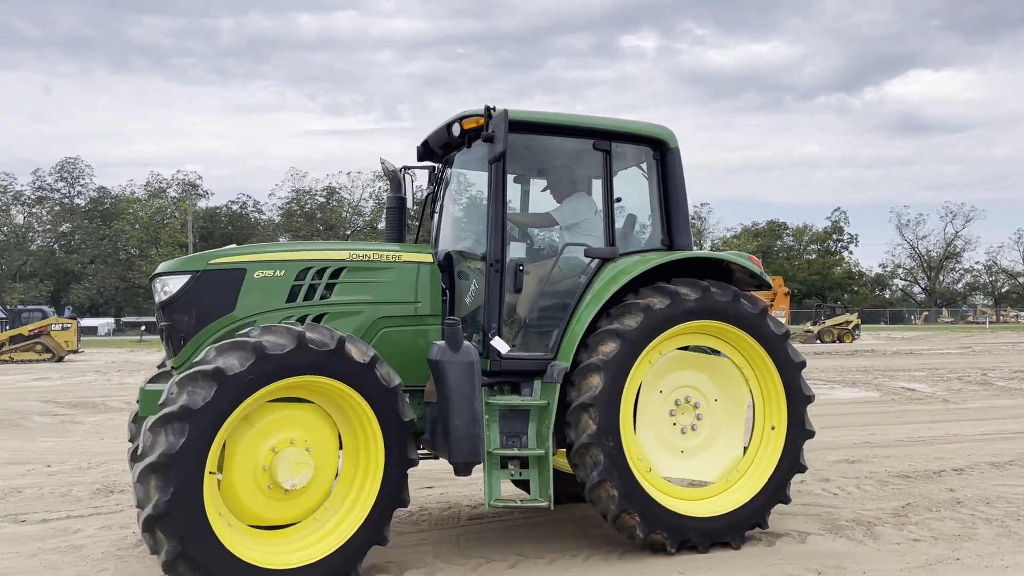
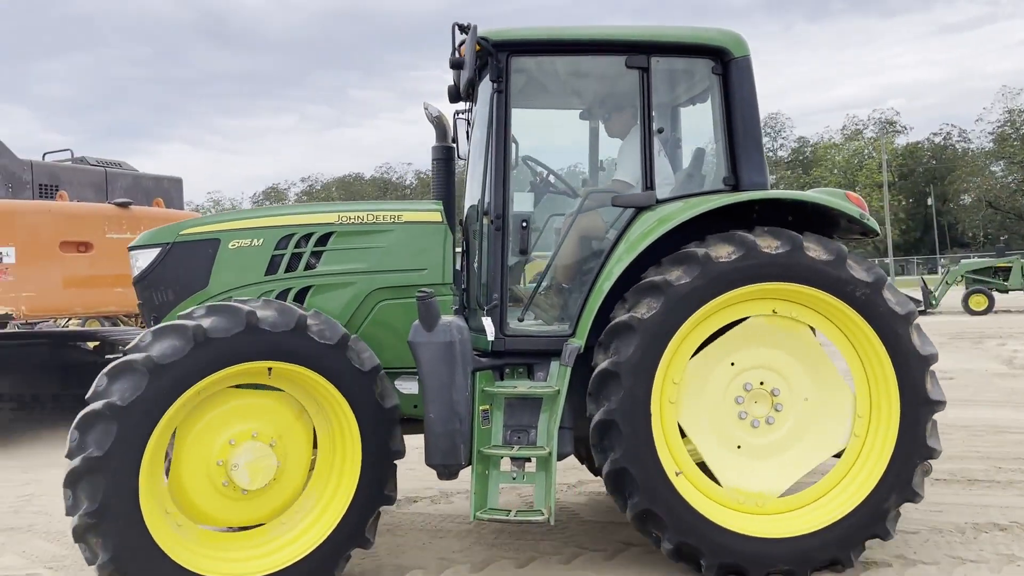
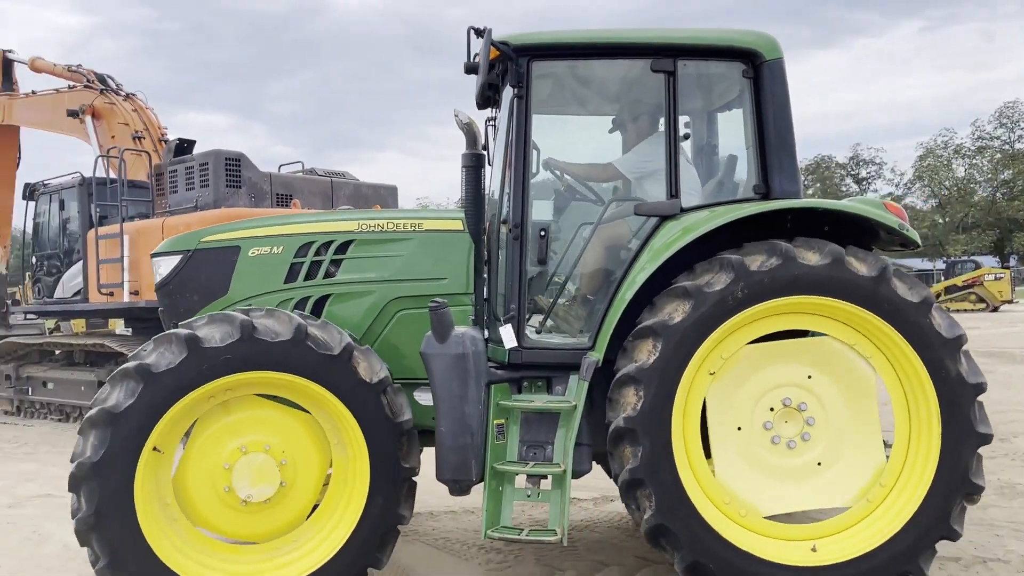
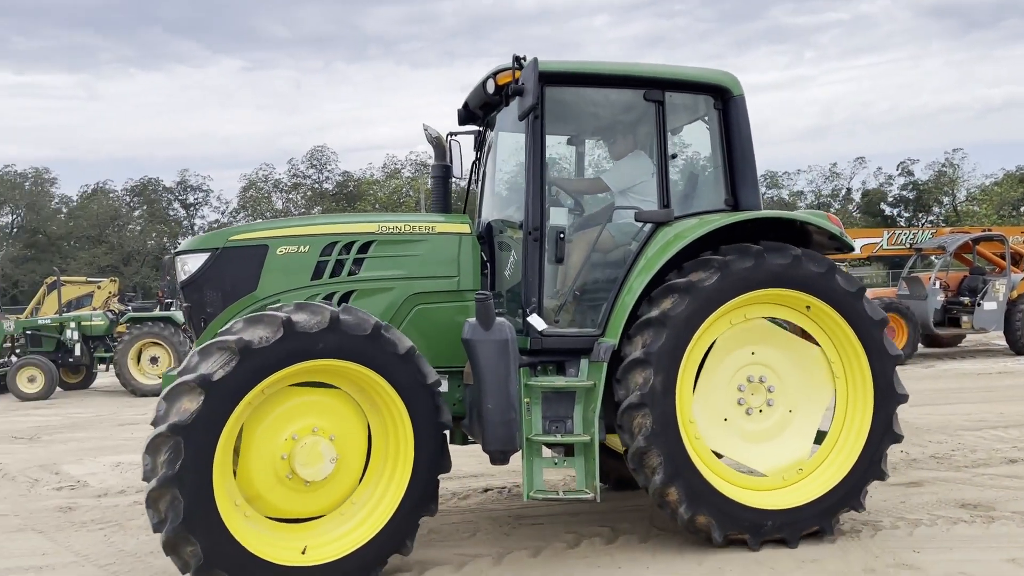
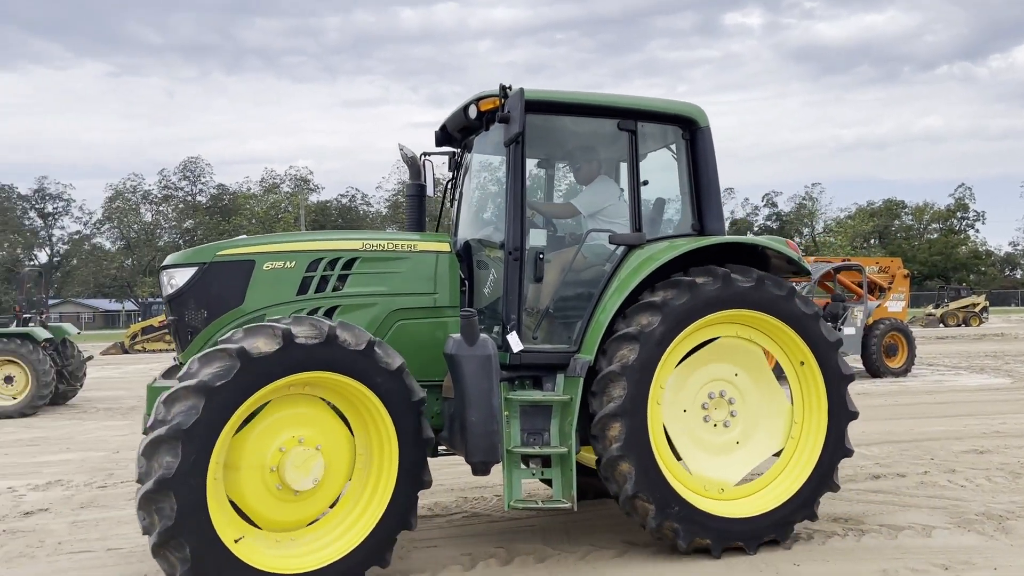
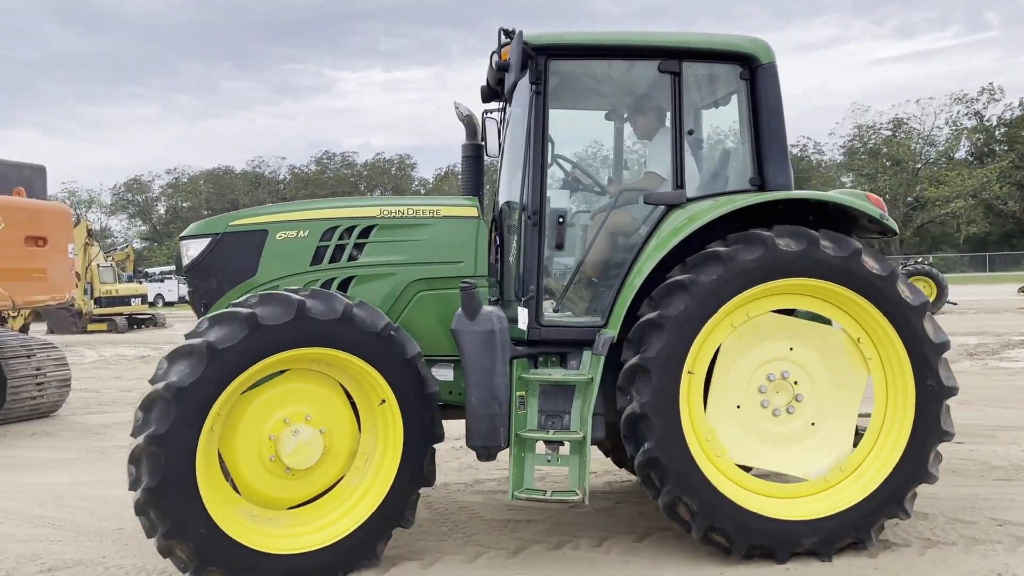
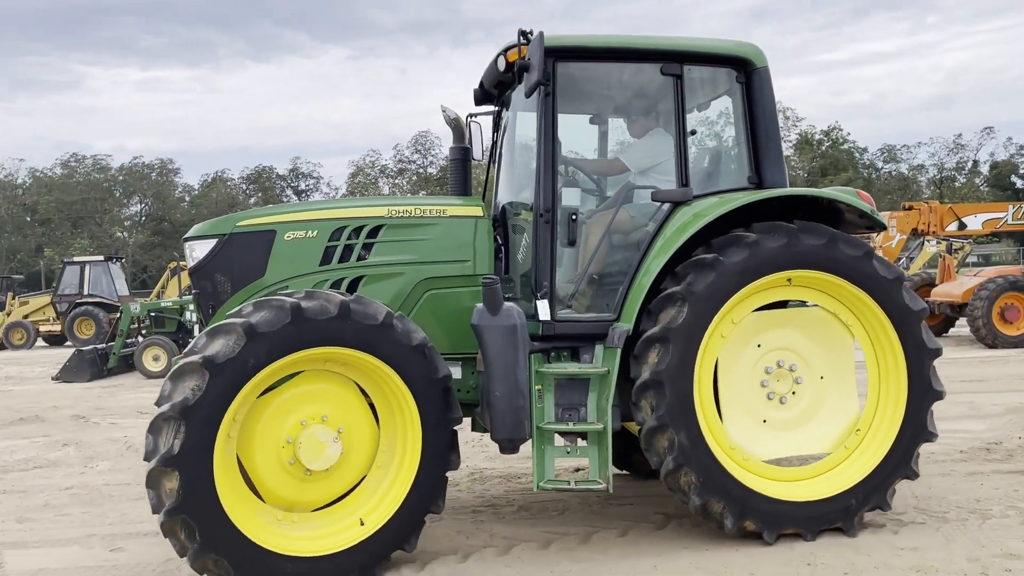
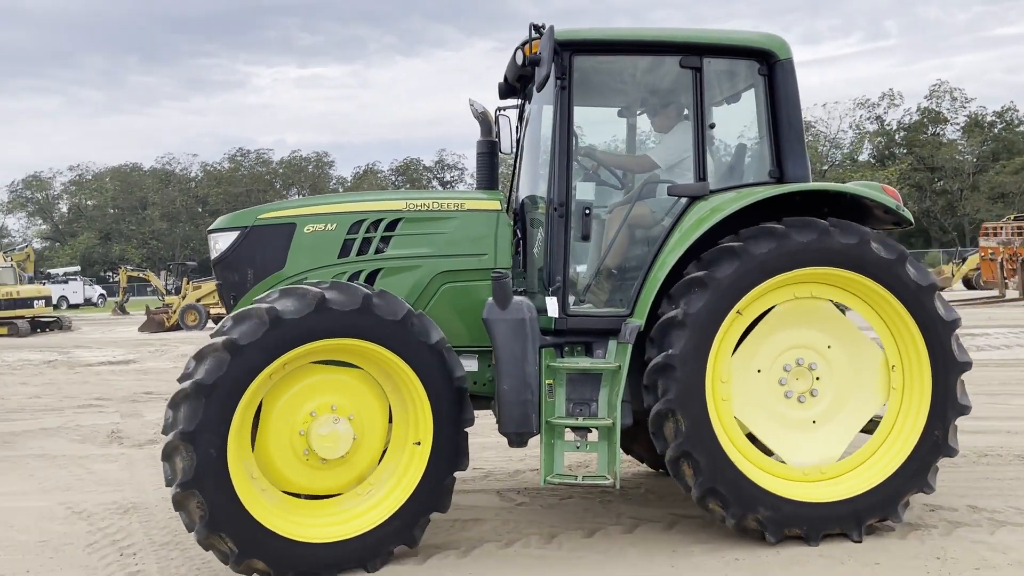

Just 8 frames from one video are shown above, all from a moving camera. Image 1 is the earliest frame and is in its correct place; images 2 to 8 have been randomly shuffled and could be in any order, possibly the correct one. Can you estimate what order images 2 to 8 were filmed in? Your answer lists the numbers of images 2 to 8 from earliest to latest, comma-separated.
5, 4, 7, 8, 6, 2, 3
